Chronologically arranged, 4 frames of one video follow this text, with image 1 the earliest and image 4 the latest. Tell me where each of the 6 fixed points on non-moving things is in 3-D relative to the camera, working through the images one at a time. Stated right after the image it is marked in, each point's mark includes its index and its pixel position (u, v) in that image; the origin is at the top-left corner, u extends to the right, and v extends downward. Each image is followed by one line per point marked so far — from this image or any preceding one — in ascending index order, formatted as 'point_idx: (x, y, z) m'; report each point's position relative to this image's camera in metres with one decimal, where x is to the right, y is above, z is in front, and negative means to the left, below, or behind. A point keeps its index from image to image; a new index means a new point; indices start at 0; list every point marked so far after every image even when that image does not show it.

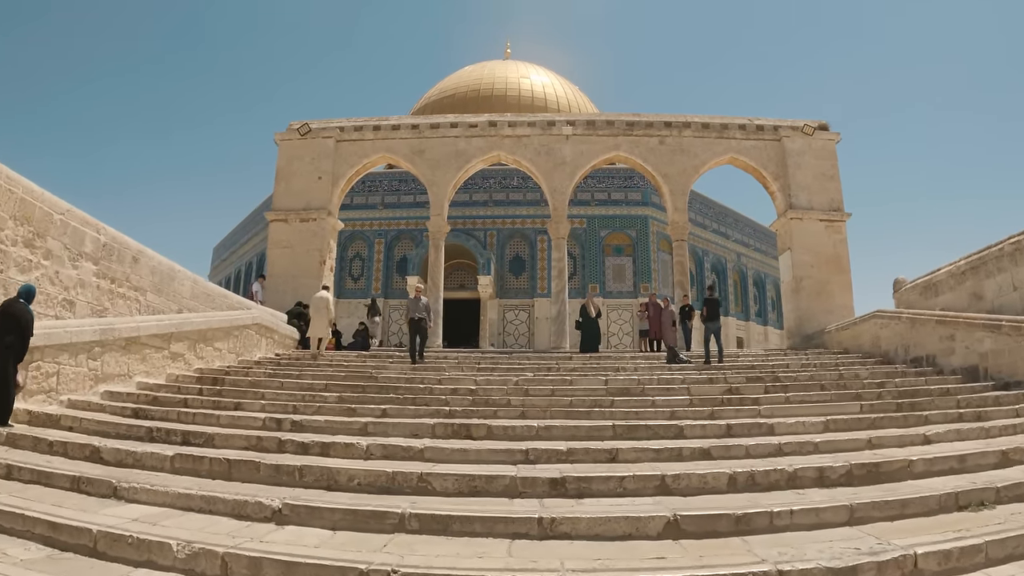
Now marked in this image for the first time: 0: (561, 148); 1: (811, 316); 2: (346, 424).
0: (+0.9, +2.5, +11.0) m
1: (+5.7, -0.5, +11.6) m
2: (-1.2, -1.0, +4.2) m
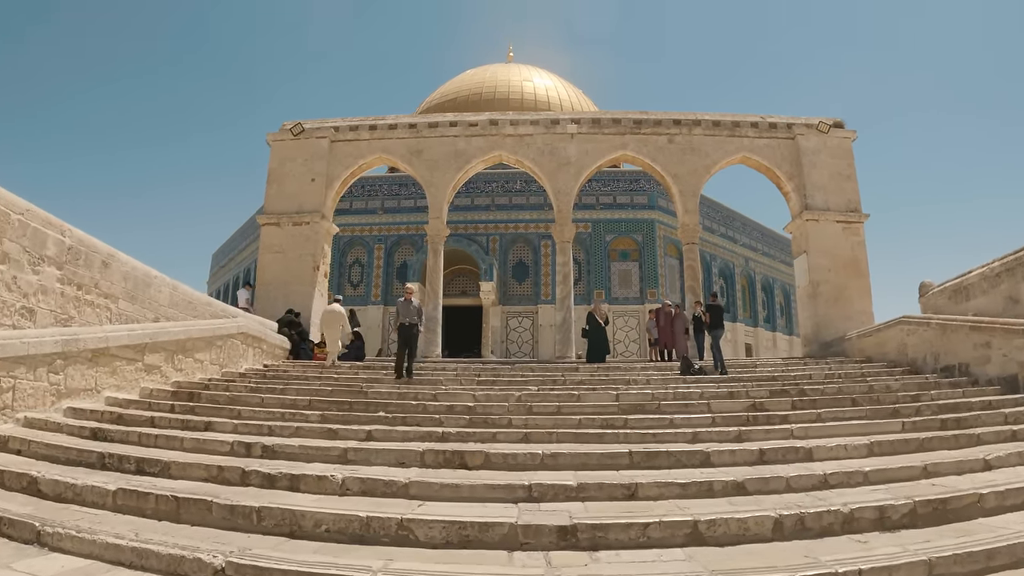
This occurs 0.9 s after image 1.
0: (+0.9, +2.4, +10.5) m
1: (+5.8, -0.6, +11.0) m
2: (-1.2, -1.0, +3.7) m
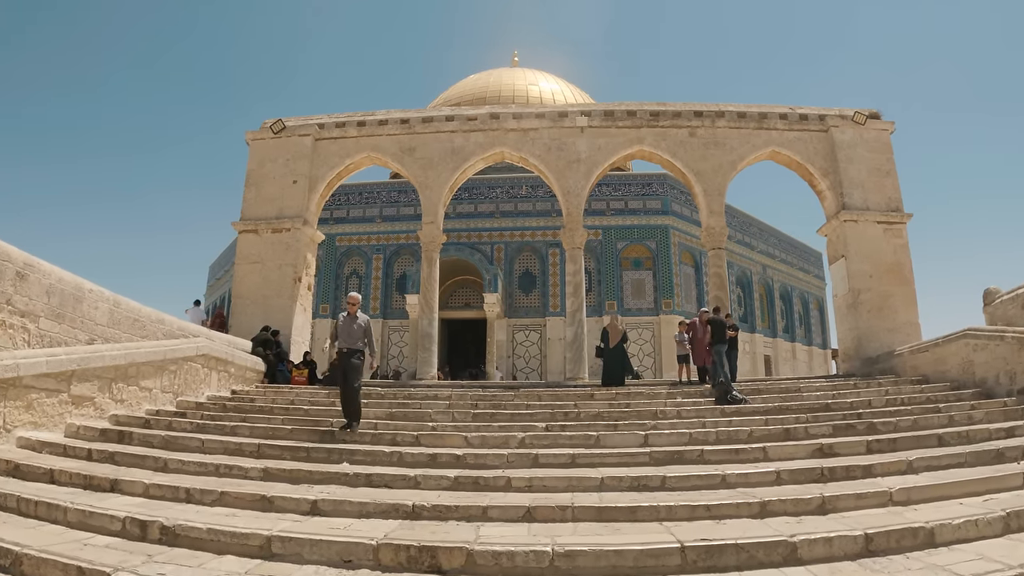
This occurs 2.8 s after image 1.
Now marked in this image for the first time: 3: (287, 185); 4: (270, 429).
0: (+1.0, +2.3, +9.4) m
1: (+5.8, -0.8, +9.8) m
2: (-1.2, -1.1, +2.6) m
3: (-3.5, +1.6, +9.5) m
4: (-1.9, -1.1, +4.8) m
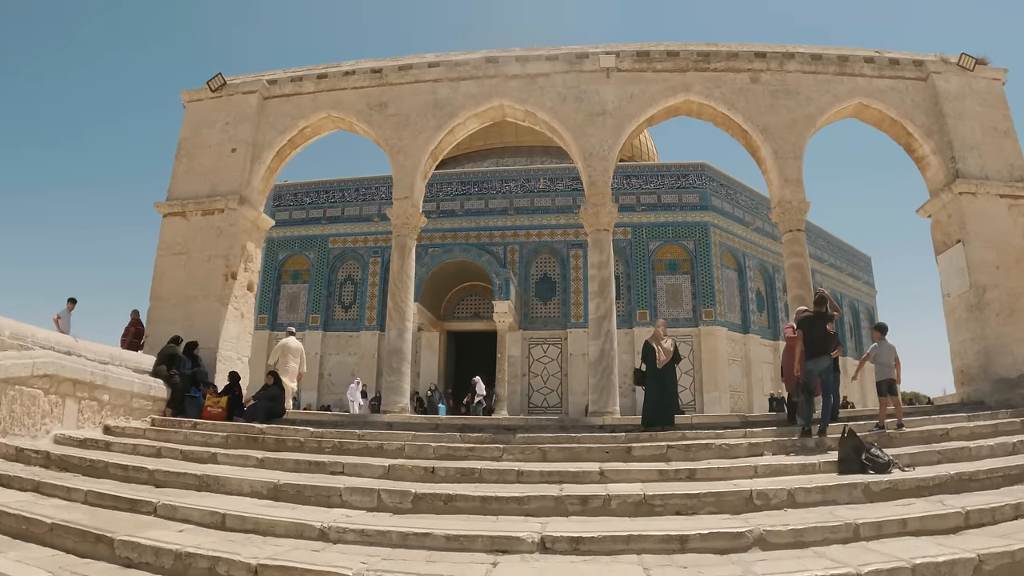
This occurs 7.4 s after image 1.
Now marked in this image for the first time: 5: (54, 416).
0: (+1.0, +2.3, +7.1) m
1: (+5.9, -0.7, +7.2) m
2: (-1.4, -0.9, +0.3) m
3: (-3.5, +1.6, +7.4) m
4: (-2.1, -1.0, +2.5) m
5: (-3.5, -1.0, +4.6) m
